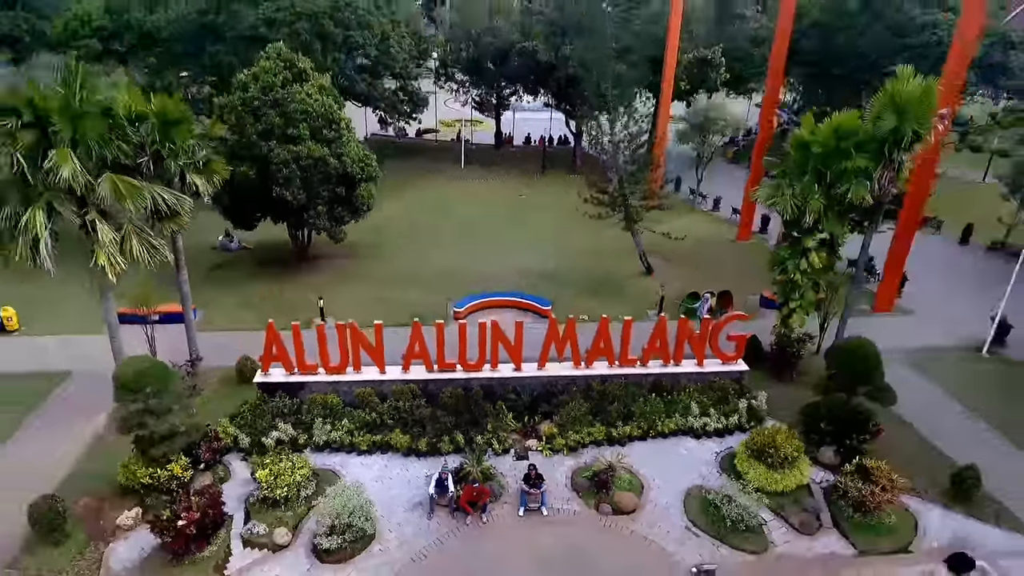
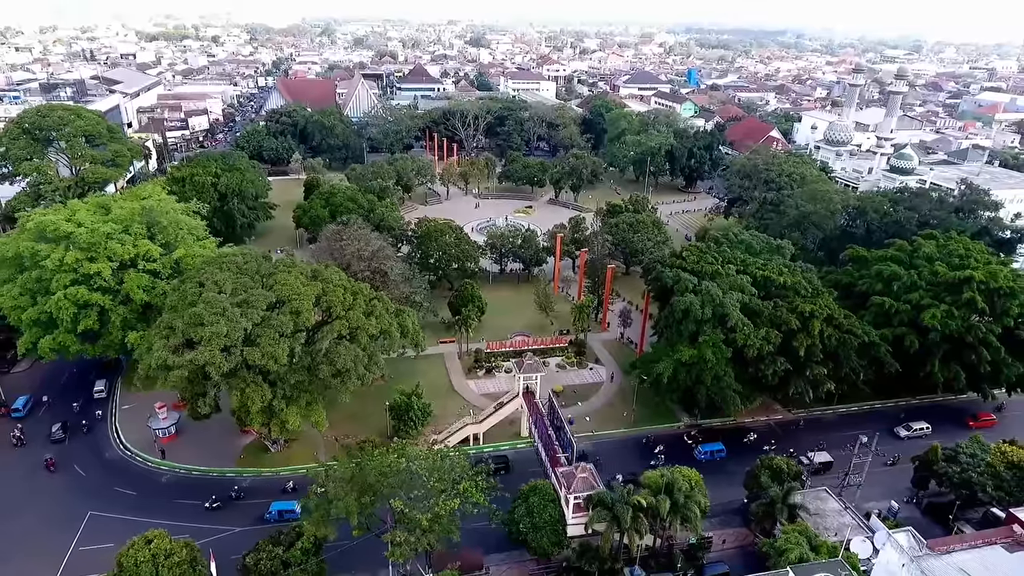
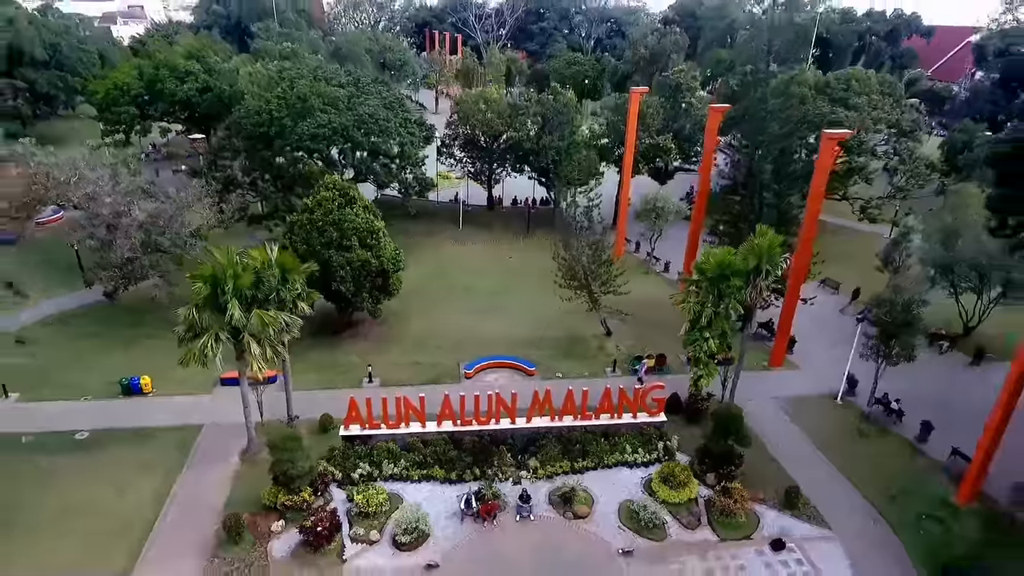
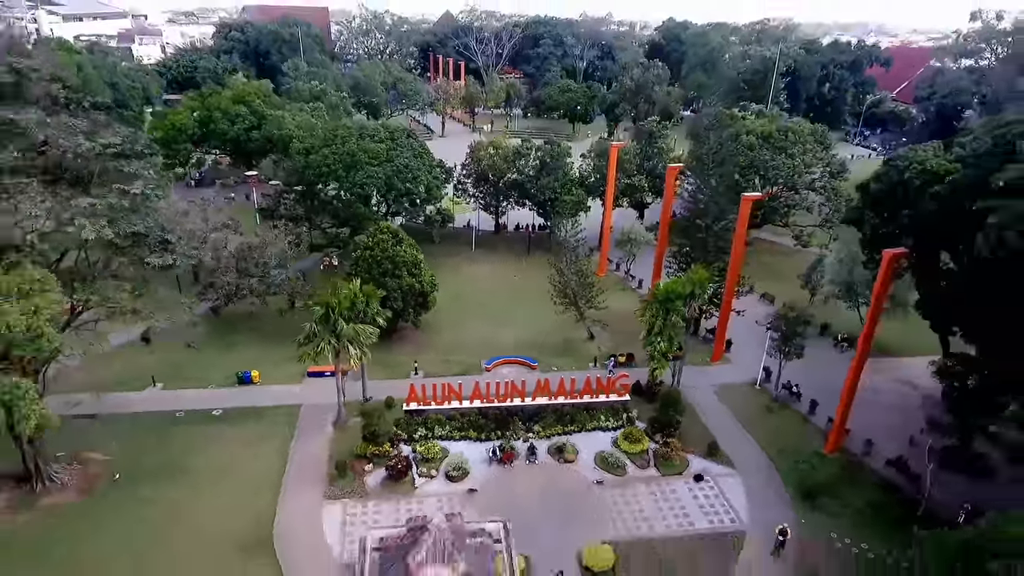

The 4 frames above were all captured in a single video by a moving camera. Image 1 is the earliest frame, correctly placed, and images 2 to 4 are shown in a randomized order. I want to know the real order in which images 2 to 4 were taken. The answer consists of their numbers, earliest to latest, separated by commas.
3, 4, 2
